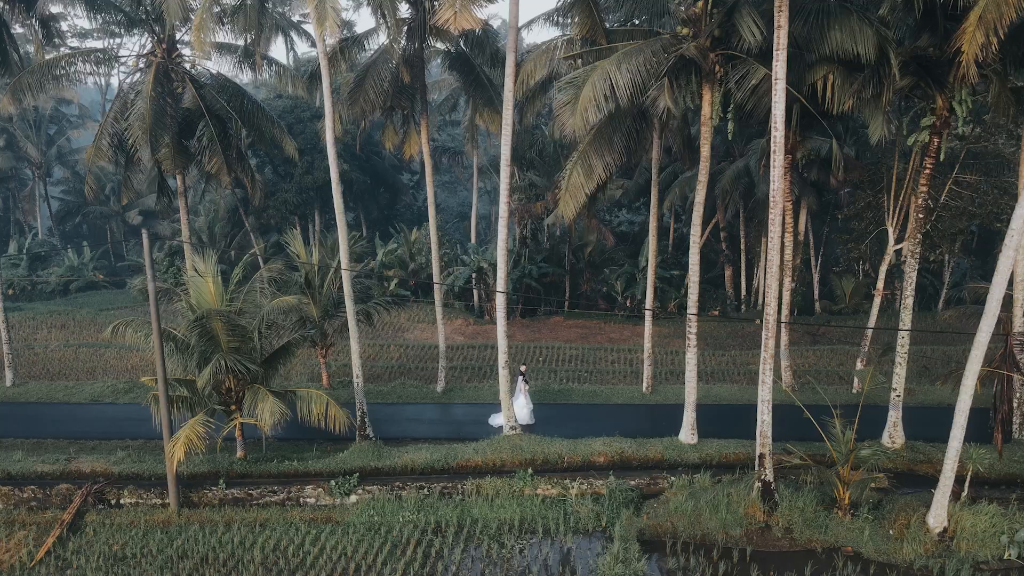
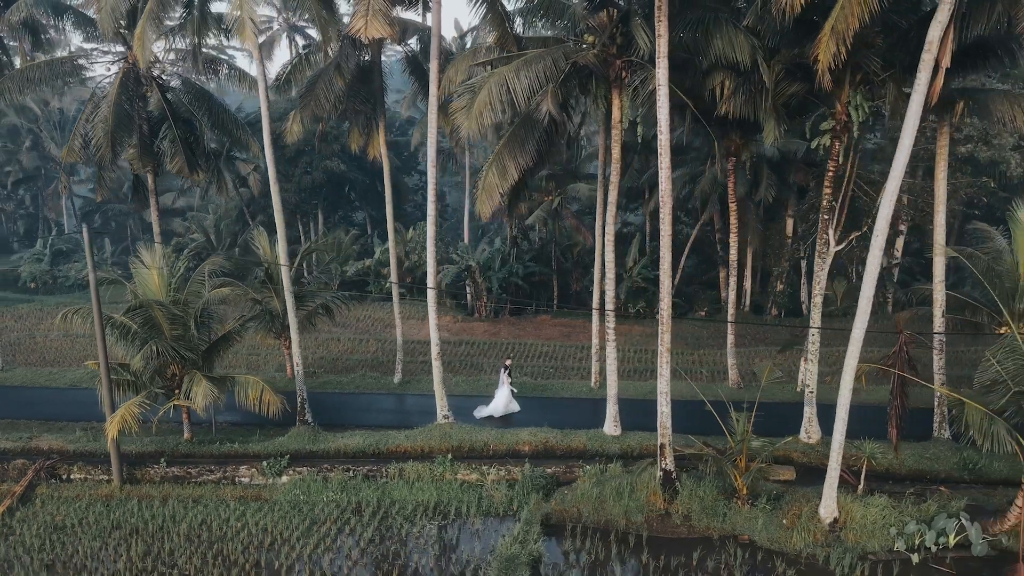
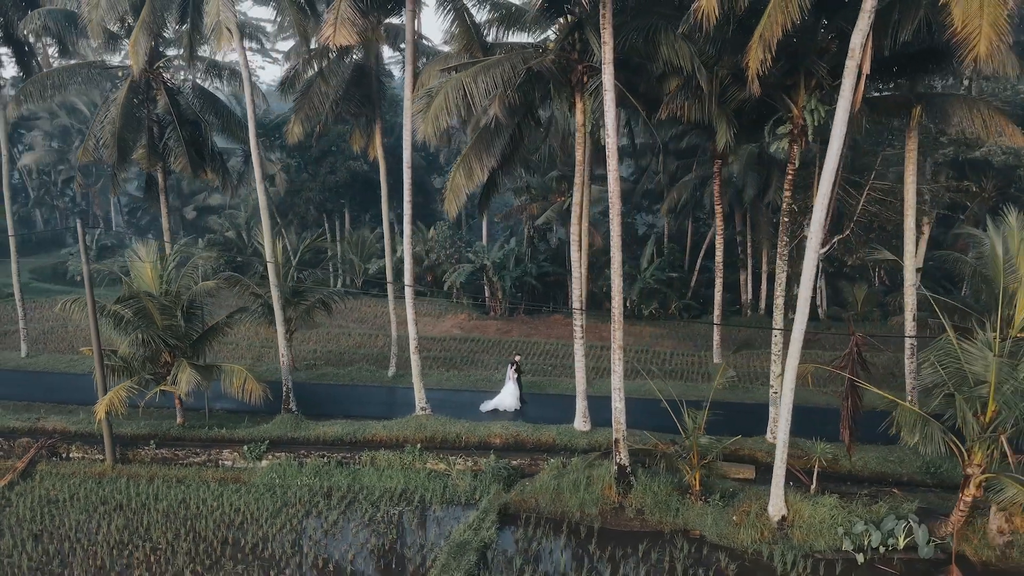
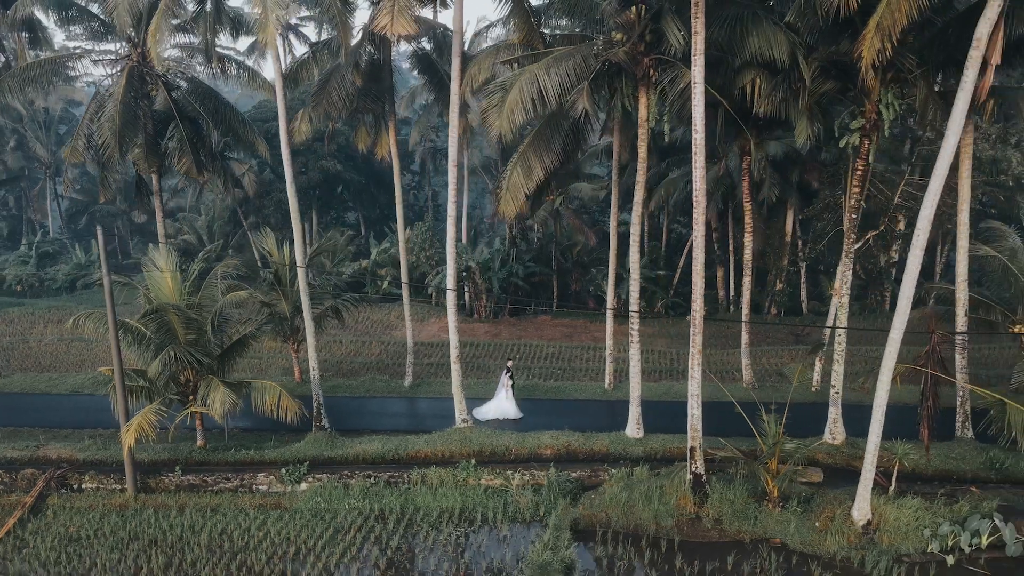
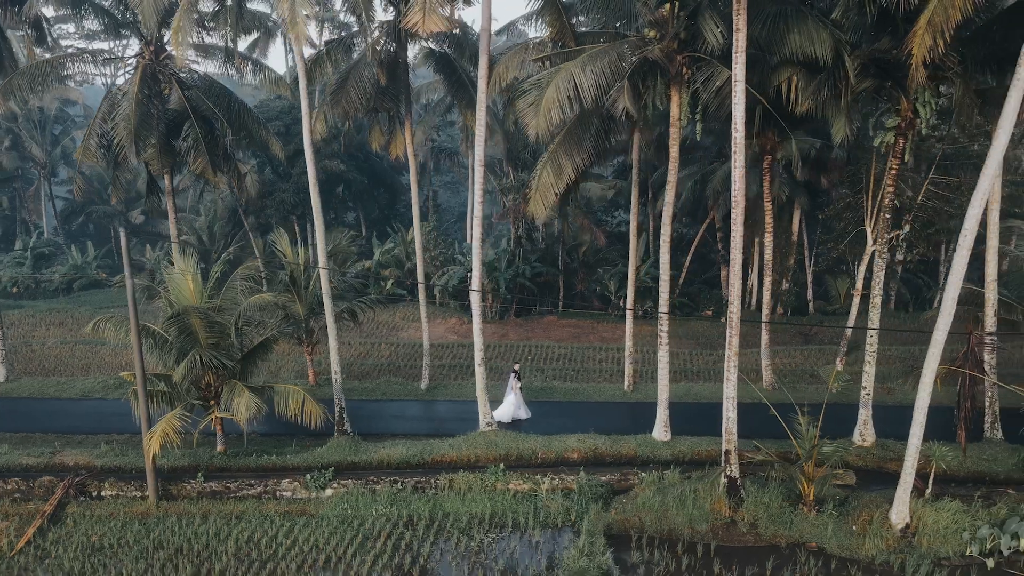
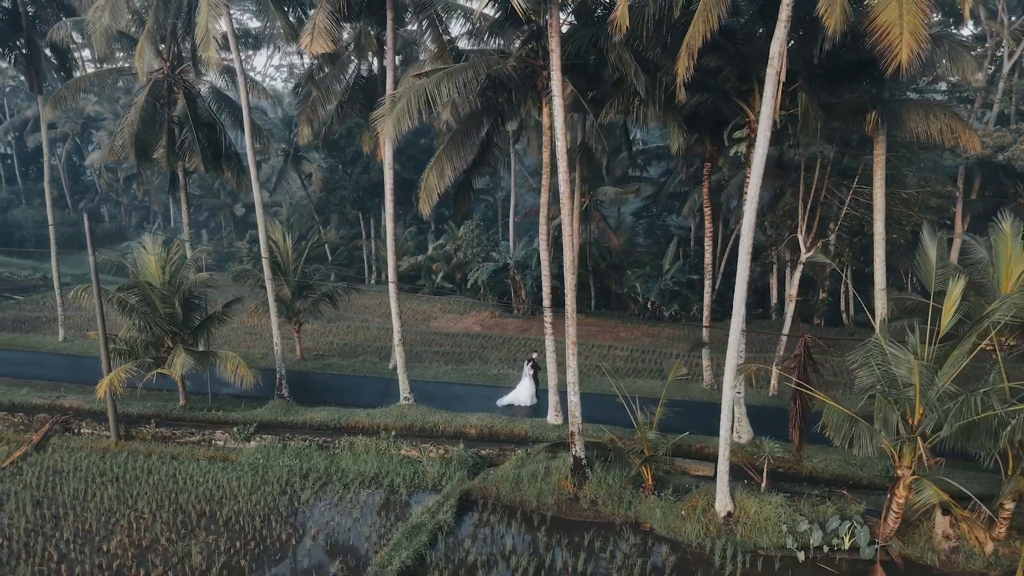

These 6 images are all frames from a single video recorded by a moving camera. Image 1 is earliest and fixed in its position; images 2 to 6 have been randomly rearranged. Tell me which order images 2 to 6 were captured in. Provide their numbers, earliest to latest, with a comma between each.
5, 4, 2, 3, 6
